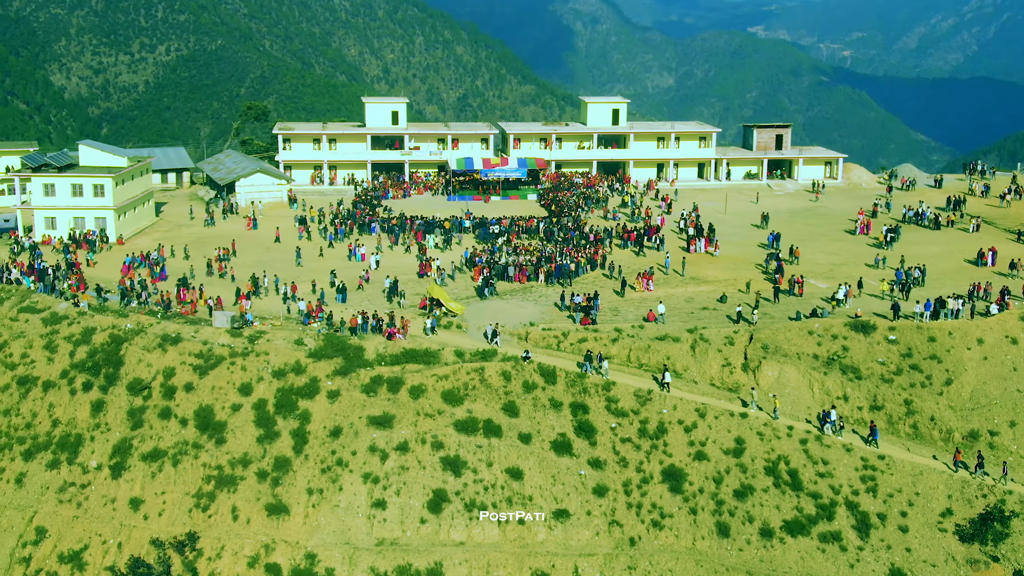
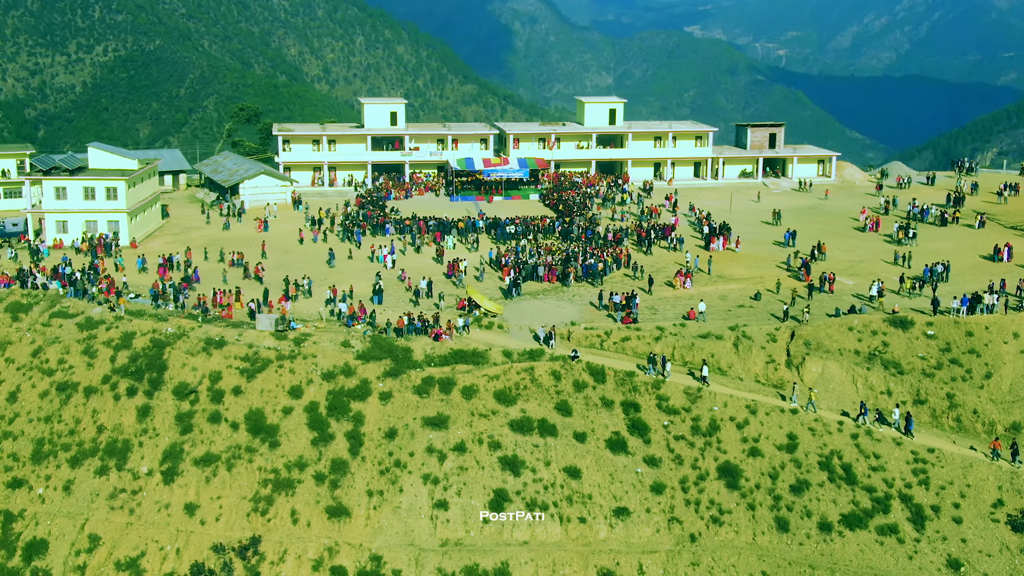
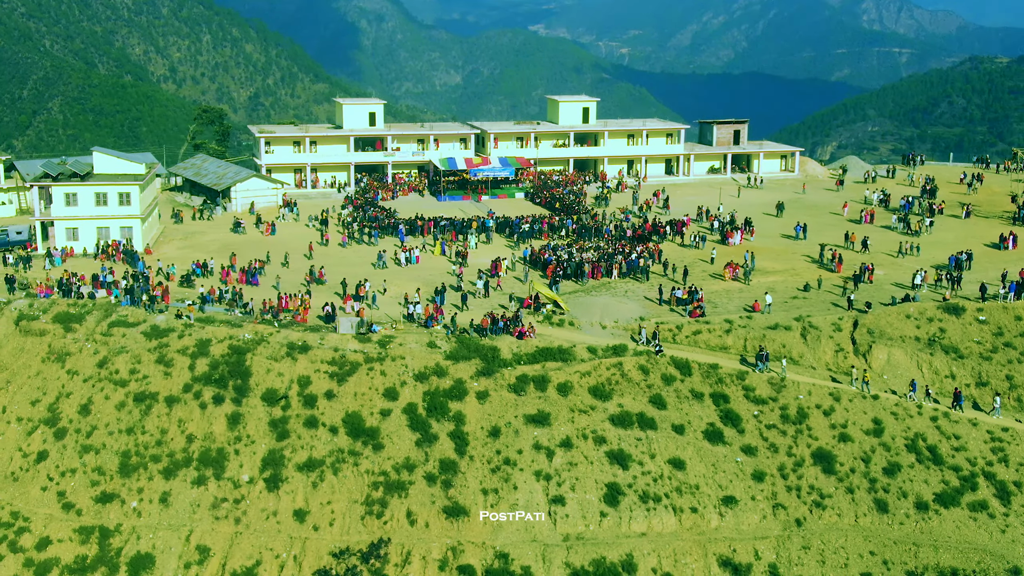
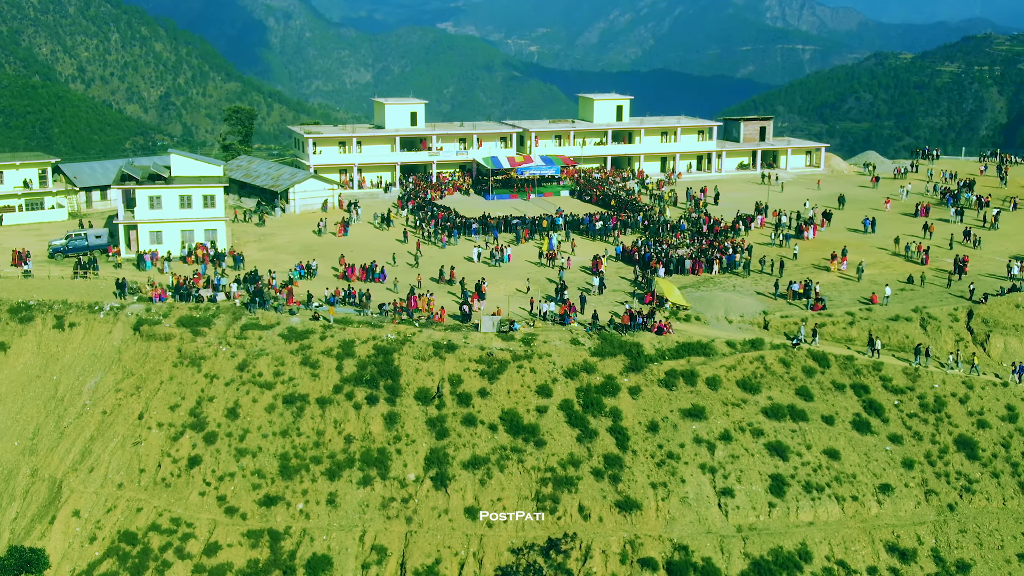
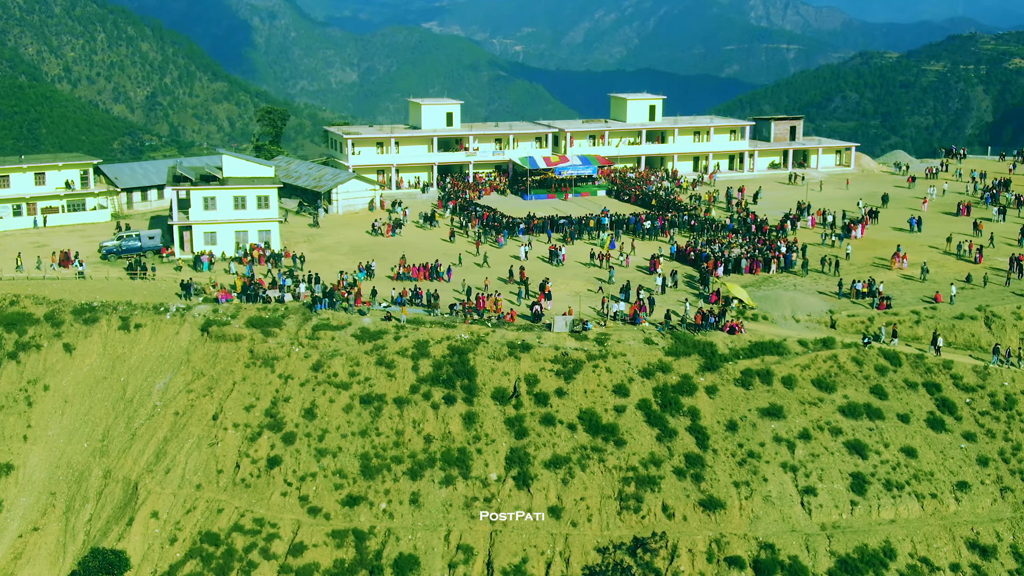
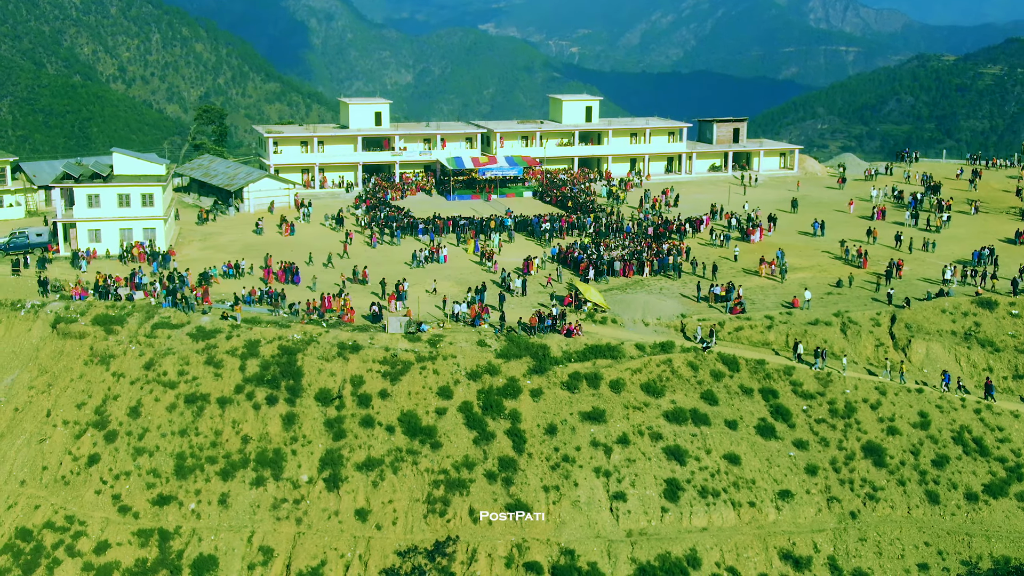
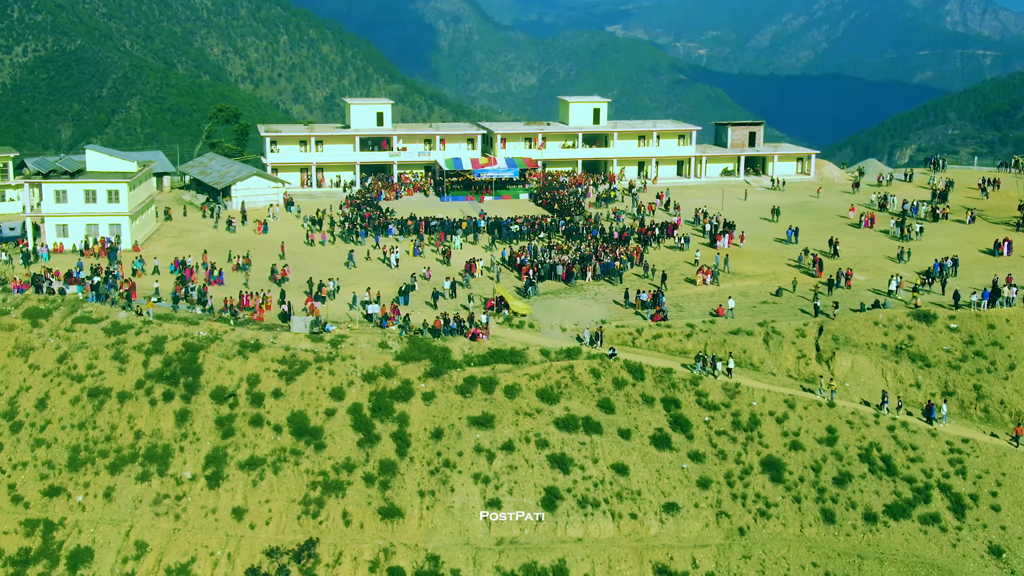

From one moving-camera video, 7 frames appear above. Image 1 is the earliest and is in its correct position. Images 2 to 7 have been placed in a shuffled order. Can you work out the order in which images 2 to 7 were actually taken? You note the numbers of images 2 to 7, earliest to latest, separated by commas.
2, 7, 3, 6, 4, 5
